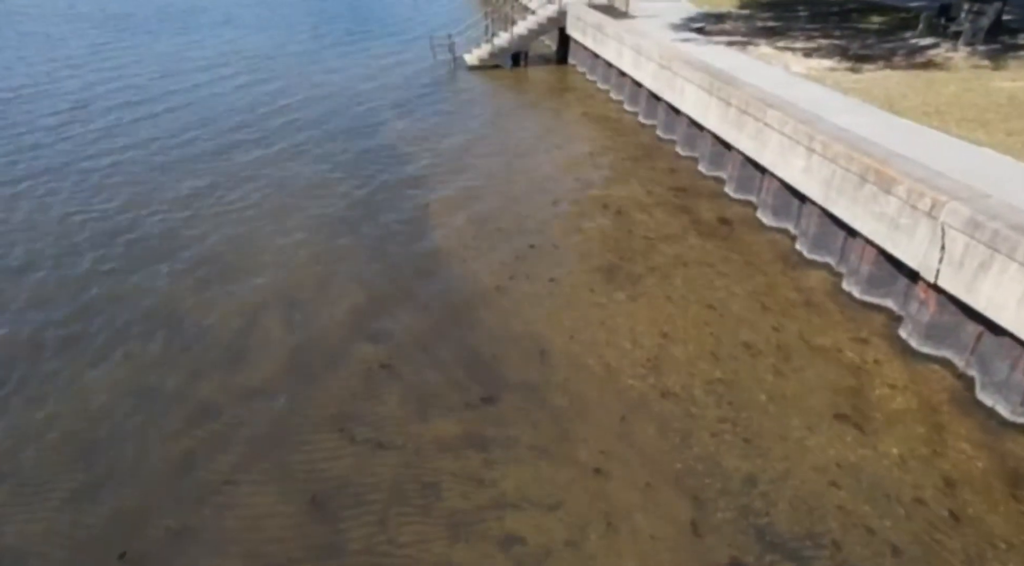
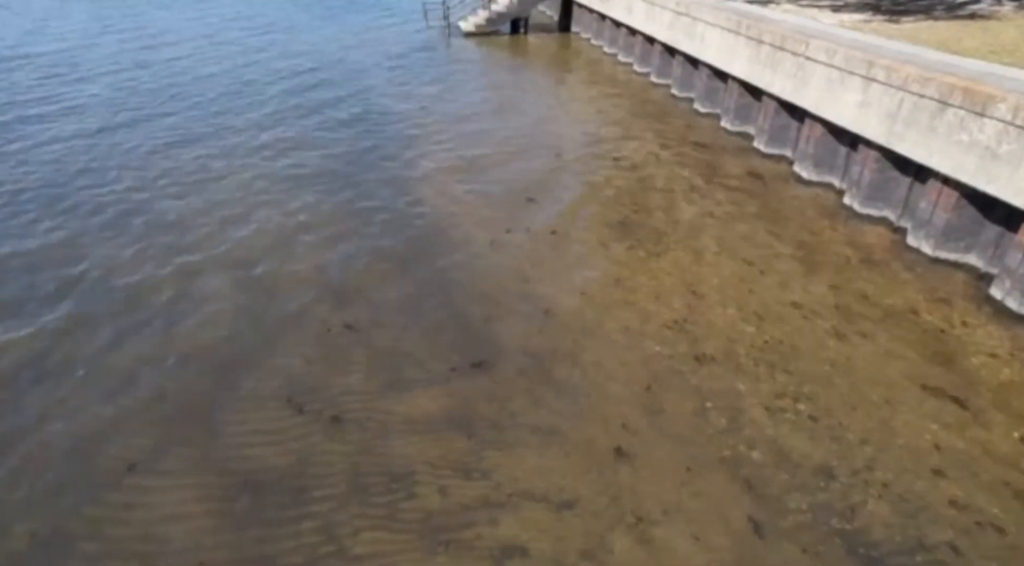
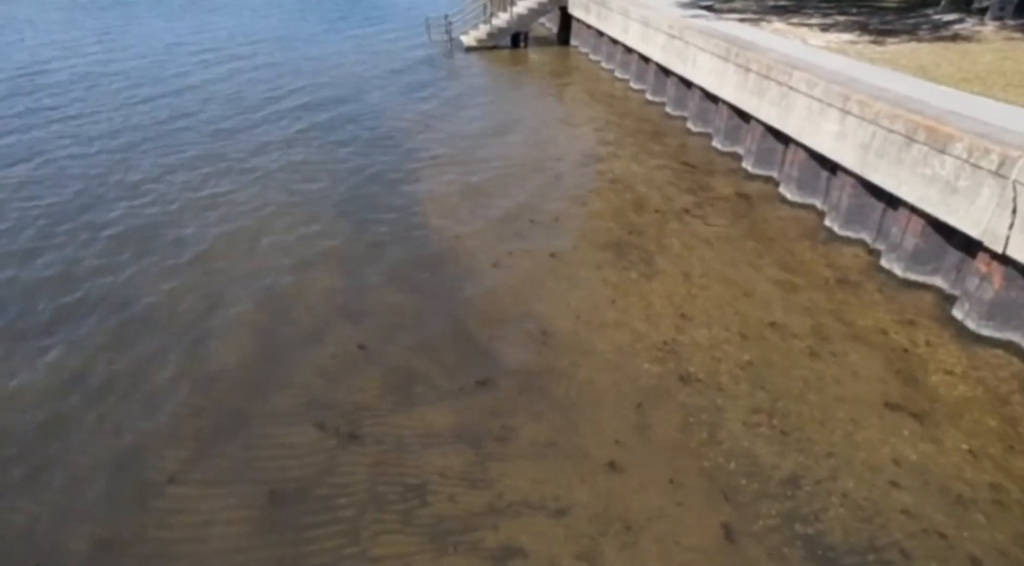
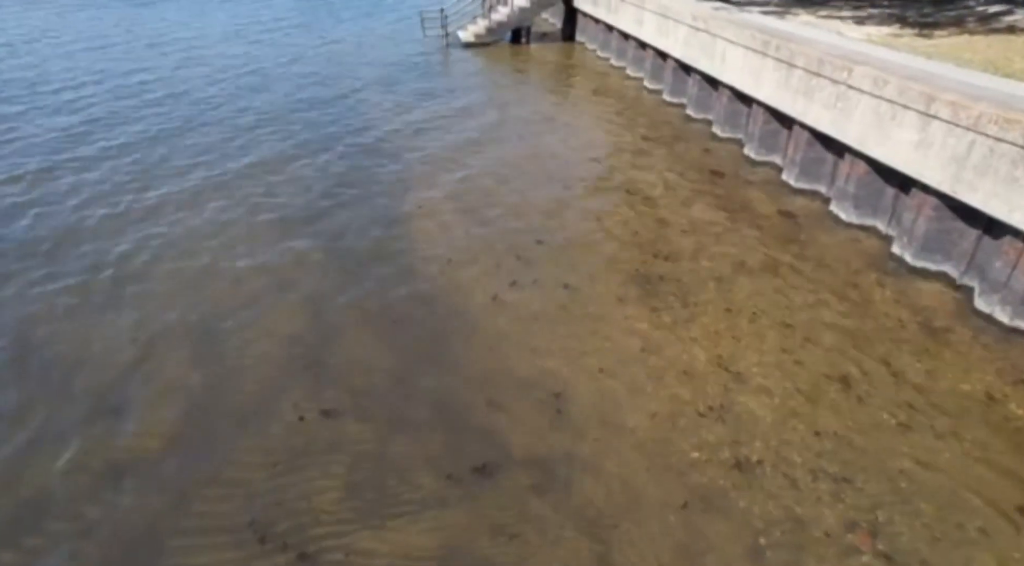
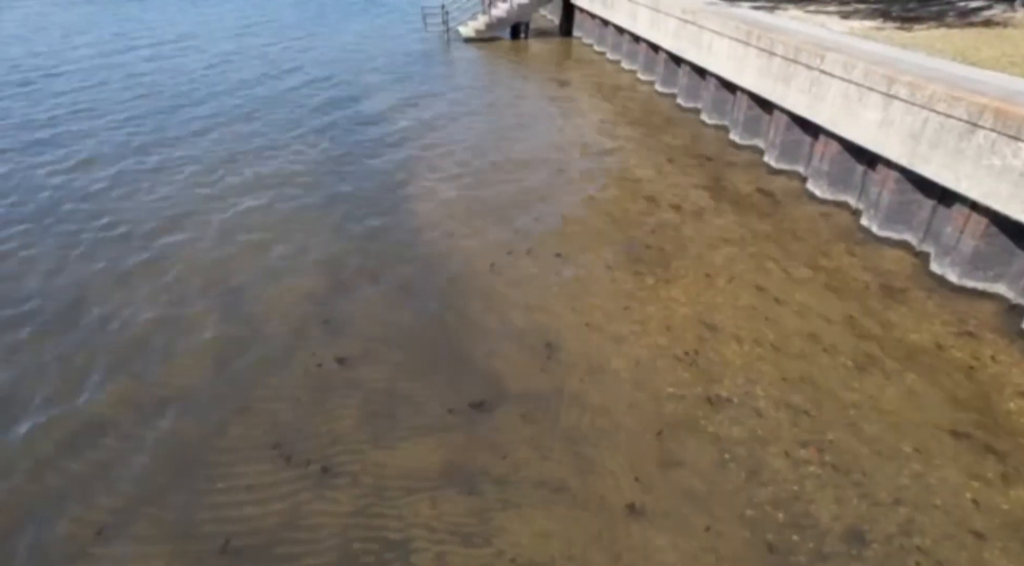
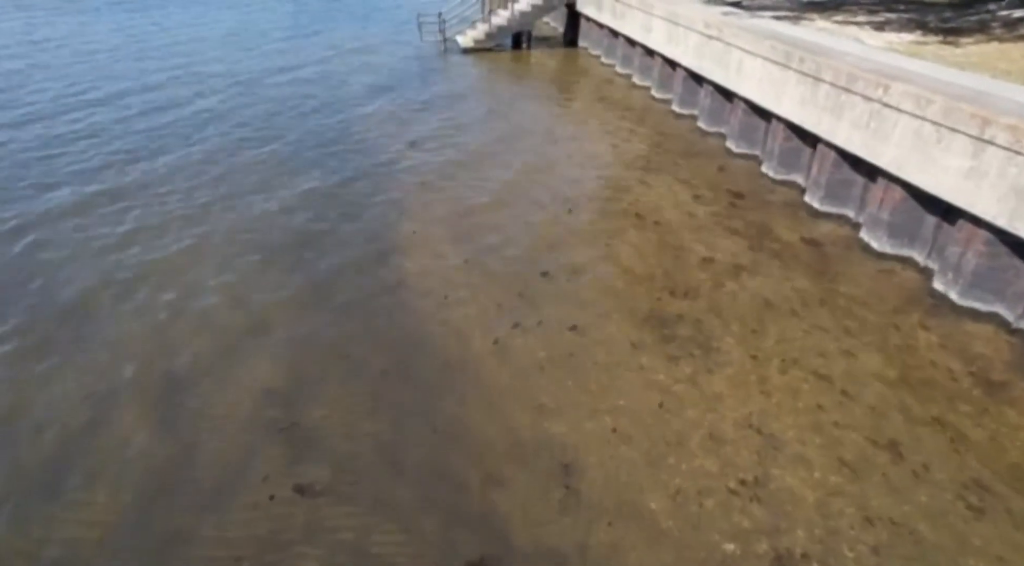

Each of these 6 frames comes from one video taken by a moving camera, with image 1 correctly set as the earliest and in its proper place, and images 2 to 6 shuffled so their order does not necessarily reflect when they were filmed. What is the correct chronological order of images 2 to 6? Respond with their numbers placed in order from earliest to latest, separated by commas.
3, 2, 5, 4, 6
